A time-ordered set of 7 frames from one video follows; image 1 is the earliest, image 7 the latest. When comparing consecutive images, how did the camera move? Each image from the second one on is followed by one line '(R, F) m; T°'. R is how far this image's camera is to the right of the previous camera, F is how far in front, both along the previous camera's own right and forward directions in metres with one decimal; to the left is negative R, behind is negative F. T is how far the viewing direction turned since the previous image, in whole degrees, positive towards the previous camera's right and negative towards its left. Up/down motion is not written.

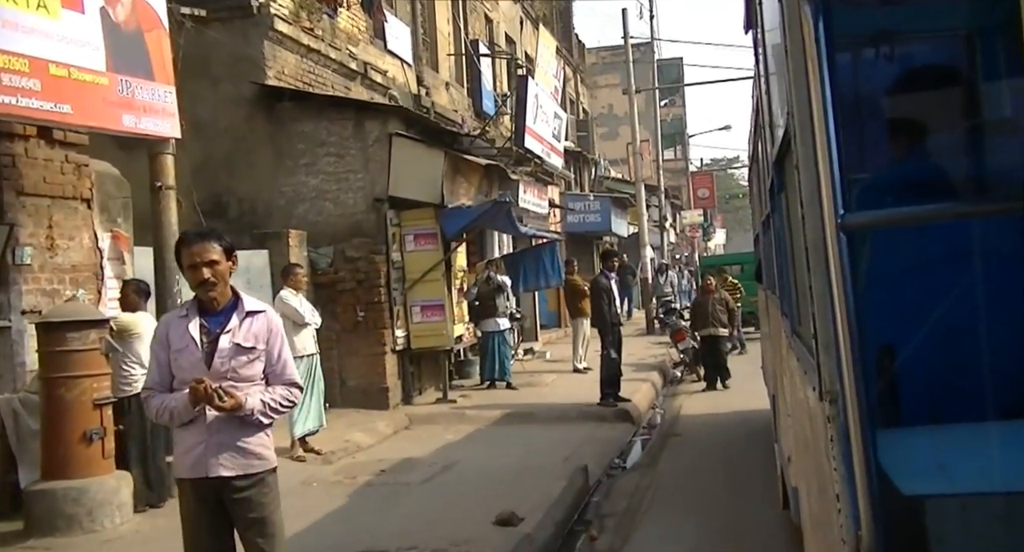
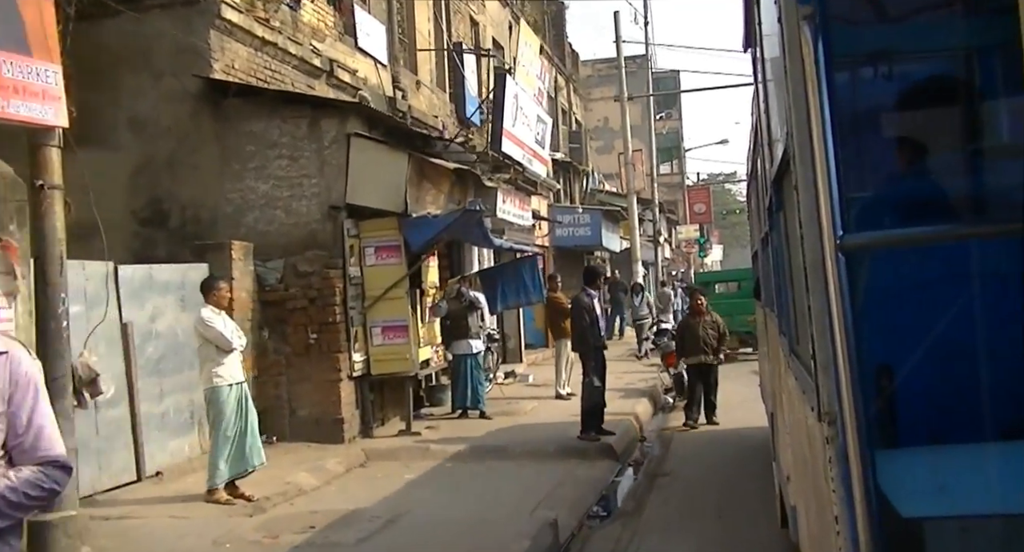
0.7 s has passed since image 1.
(+0.2, +1.1) m; 0°
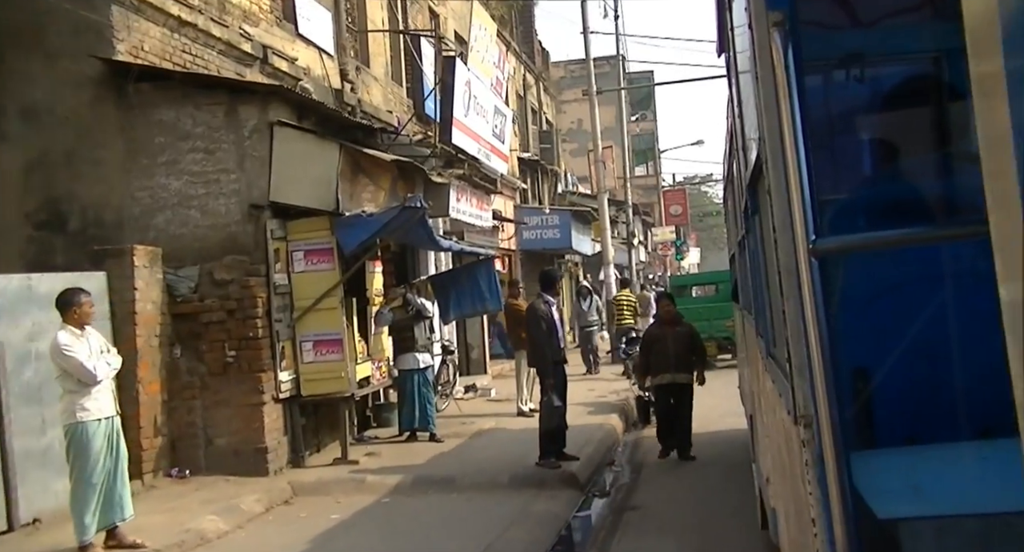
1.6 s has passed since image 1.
(+0.2, +1.1) m; +1°
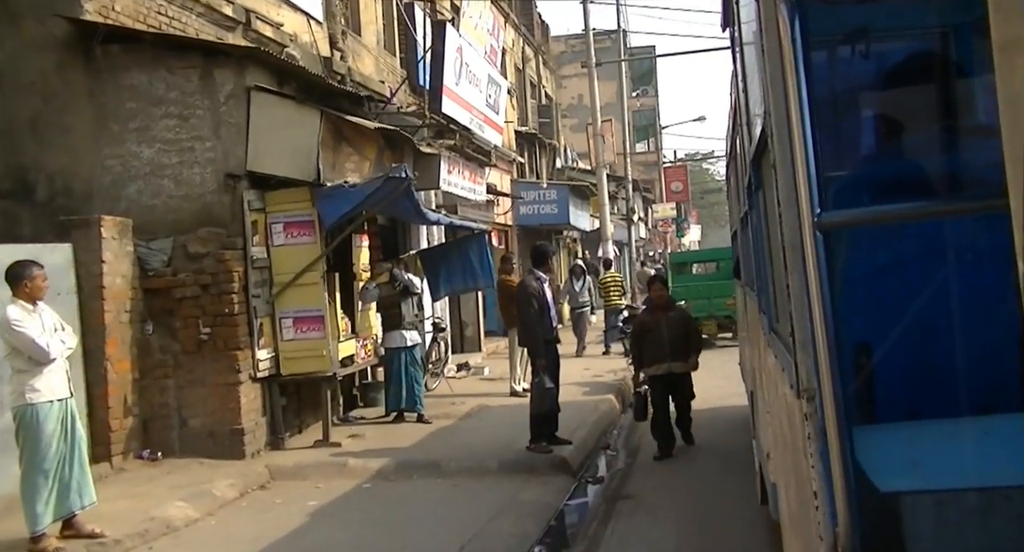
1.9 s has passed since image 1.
(+0.1, +0.4) m; 0°
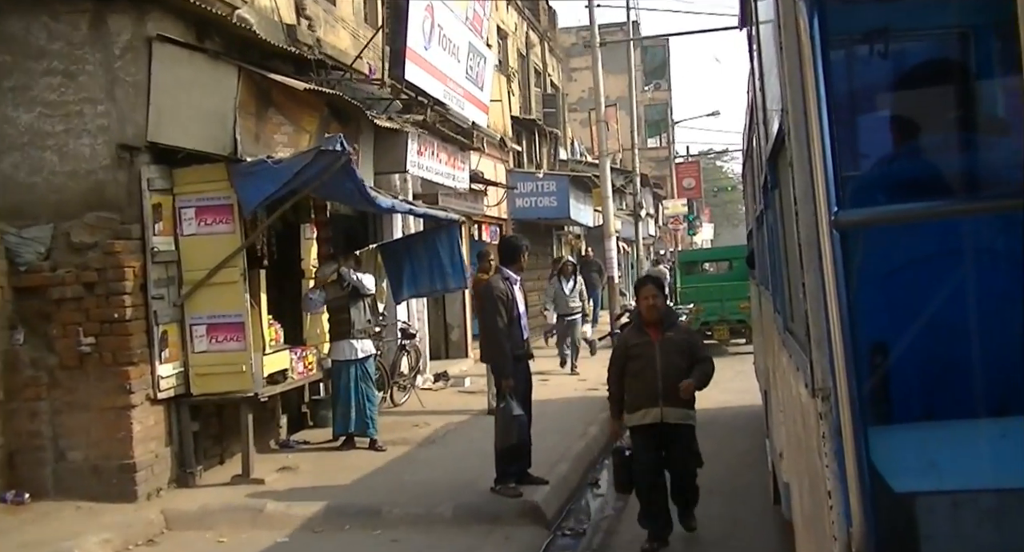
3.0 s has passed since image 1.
(+0.3, +1.5) m; -1°
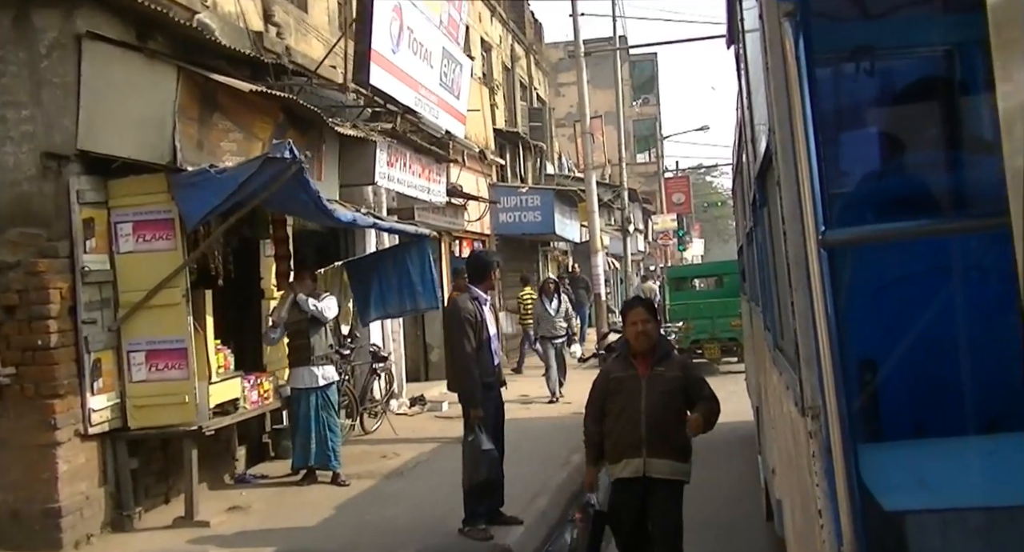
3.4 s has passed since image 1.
(+0.1, +0.6) m; 0°
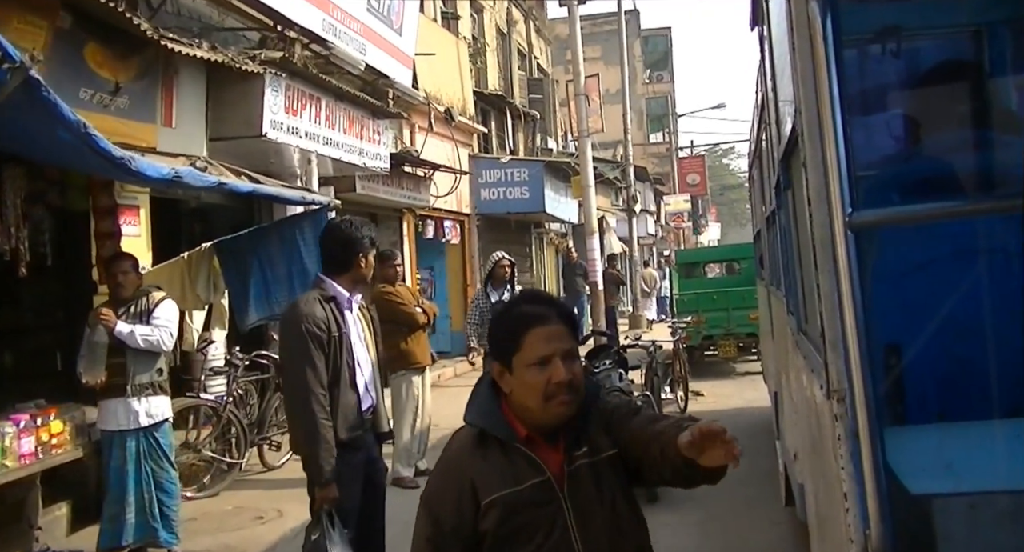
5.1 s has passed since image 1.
(+0.4, +2.4) m; -1°
